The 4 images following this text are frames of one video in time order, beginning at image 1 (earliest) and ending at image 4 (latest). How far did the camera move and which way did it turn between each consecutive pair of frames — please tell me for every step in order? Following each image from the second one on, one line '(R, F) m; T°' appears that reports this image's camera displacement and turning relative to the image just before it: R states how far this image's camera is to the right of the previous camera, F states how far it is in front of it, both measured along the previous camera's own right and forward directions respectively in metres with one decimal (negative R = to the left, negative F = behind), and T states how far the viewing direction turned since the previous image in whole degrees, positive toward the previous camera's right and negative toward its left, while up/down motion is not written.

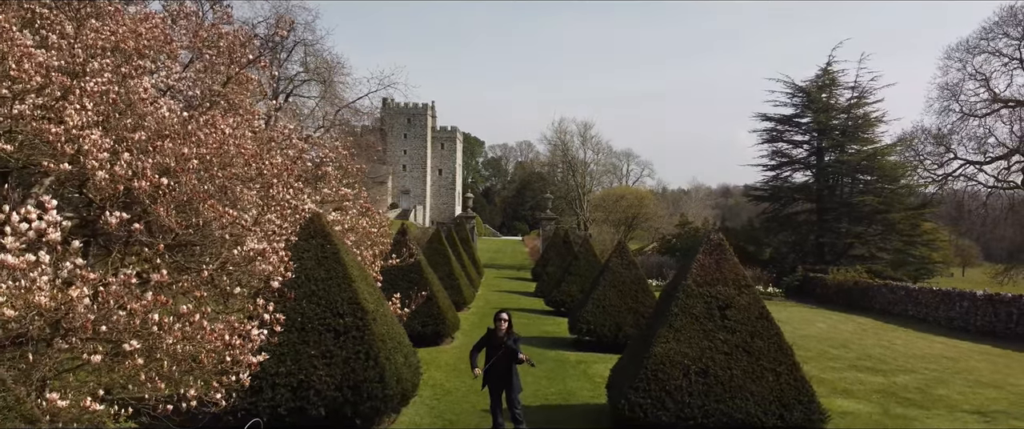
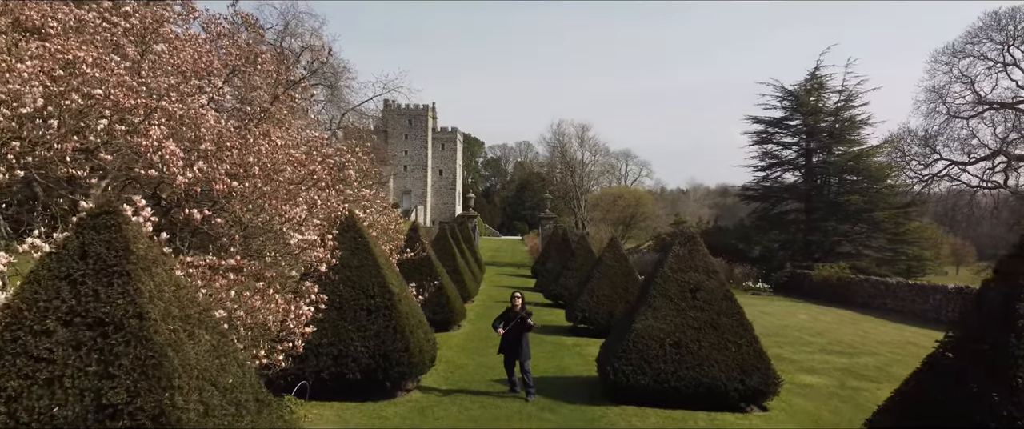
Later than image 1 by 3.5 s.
(0.0, -1.1) m; 0°
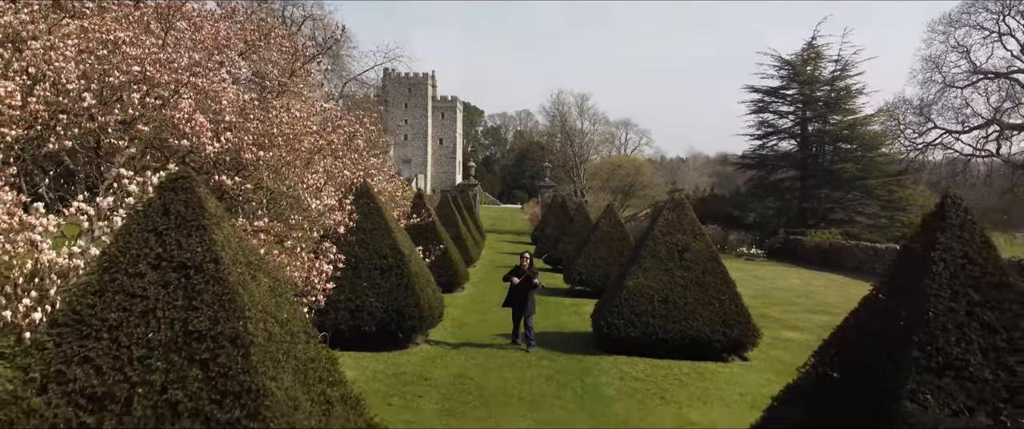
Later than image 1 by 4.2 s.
(0.0, -0.6) m; 0°
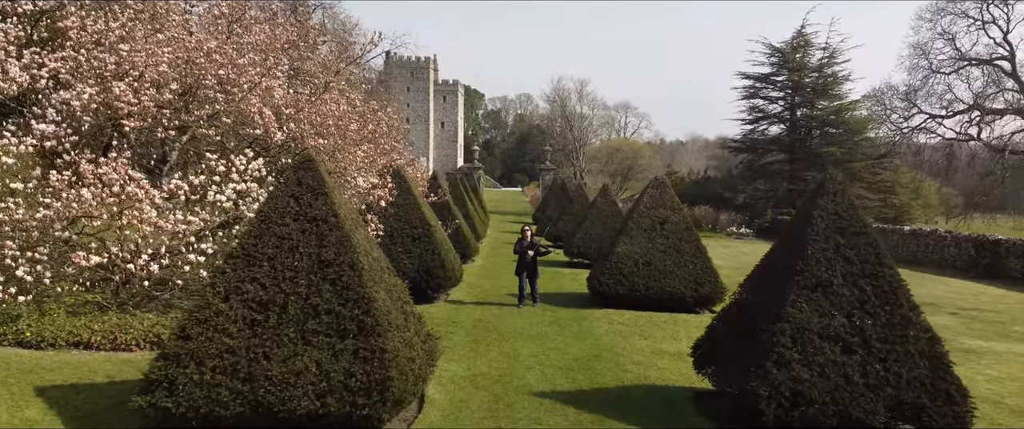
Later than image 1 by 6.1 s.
(-0.1, -1.6) m; 0°
